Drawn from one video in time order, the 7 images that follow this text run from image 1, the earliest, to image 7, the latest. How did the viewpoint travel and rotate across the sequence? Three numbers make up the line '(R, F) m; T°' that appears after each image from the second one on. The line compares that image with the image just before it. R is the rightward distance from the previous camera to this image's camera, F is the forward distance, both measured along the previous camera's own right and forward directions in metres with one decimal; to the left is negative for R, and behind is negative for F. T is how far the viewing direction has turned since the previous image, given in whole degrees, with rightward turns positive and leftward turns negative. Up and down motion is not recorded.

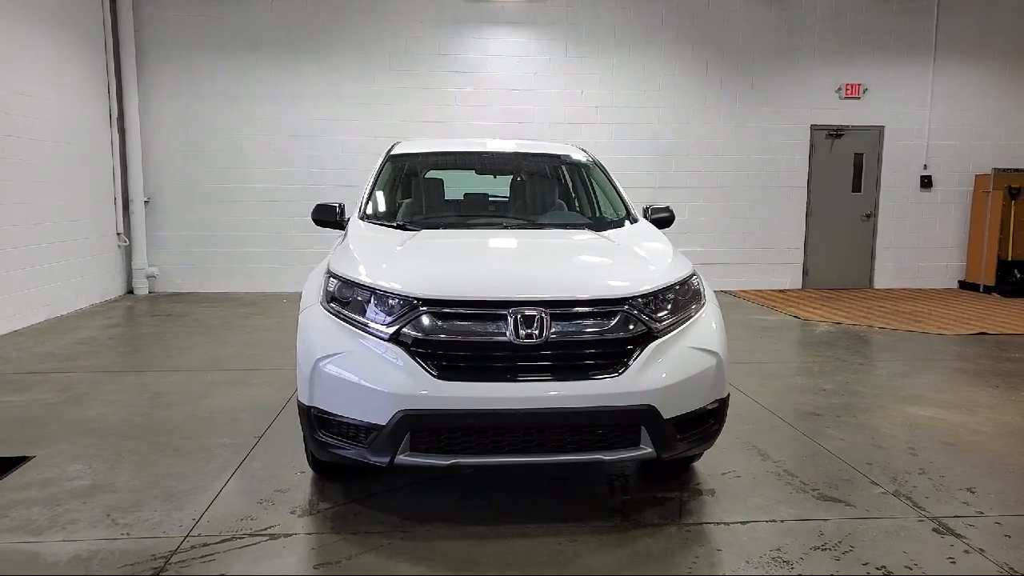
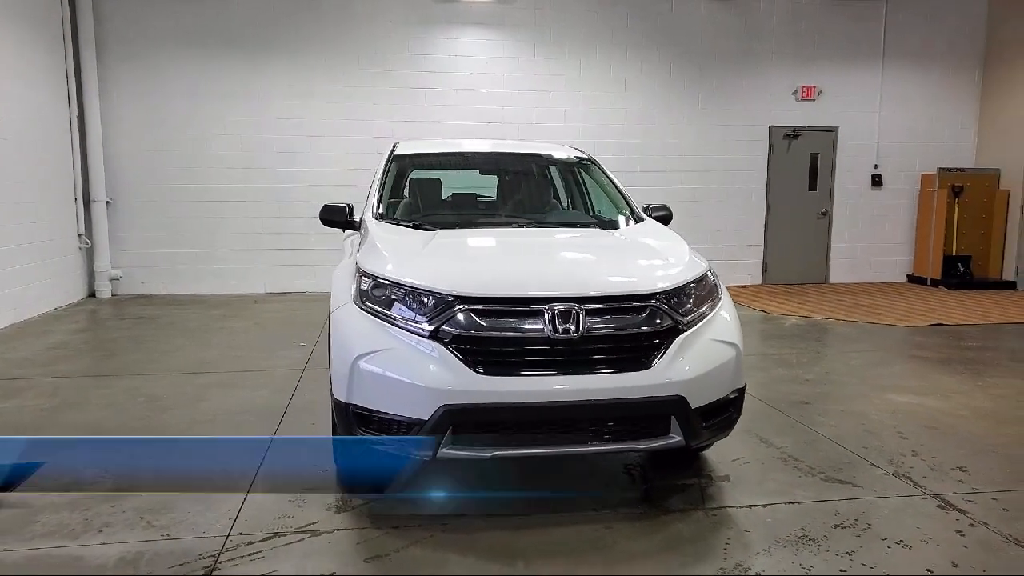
(-0.3, -0.1) m; +4°
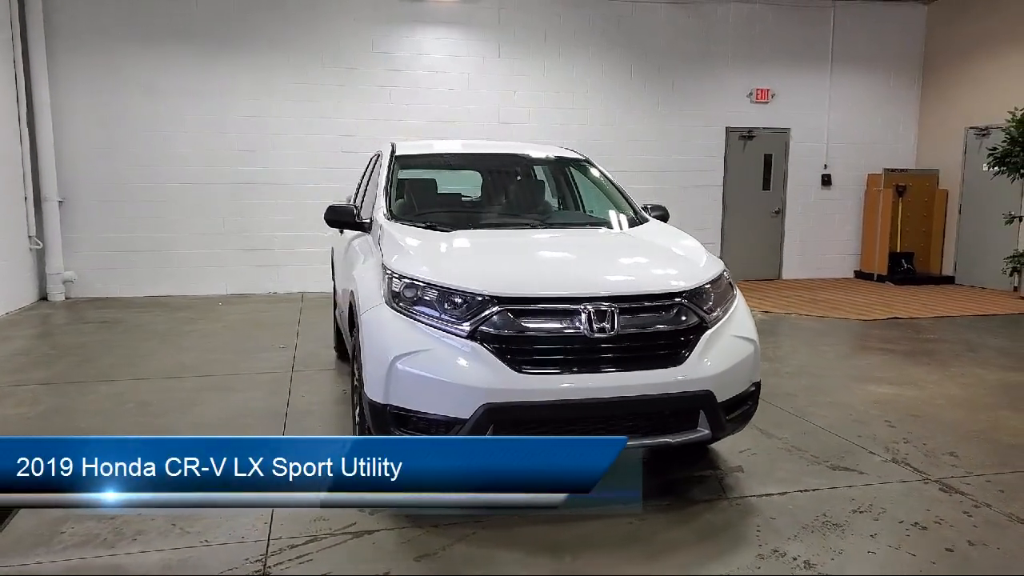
(-0.3, 0.0) m; +4°
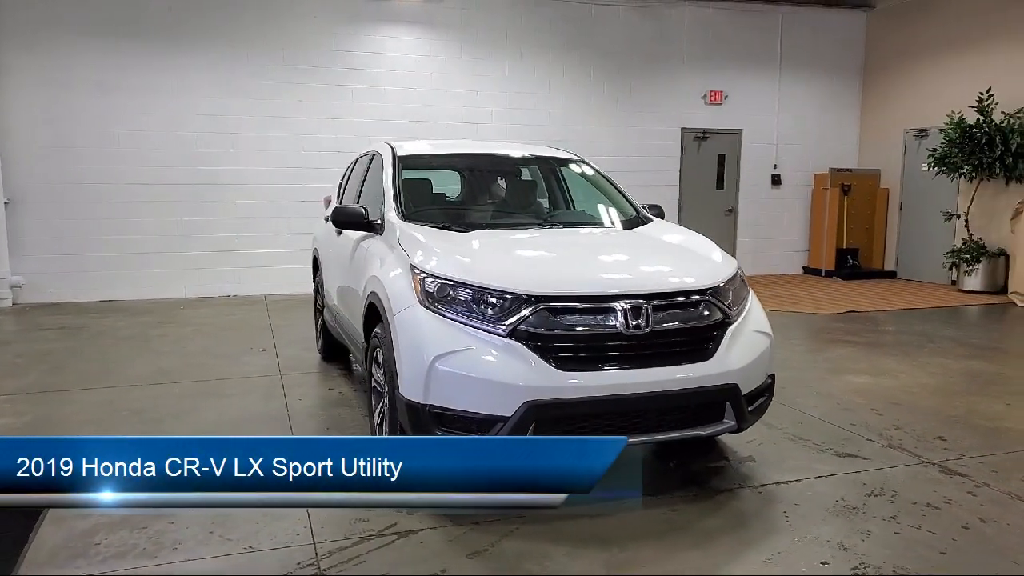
(-0.3, 0.0) m; +5°
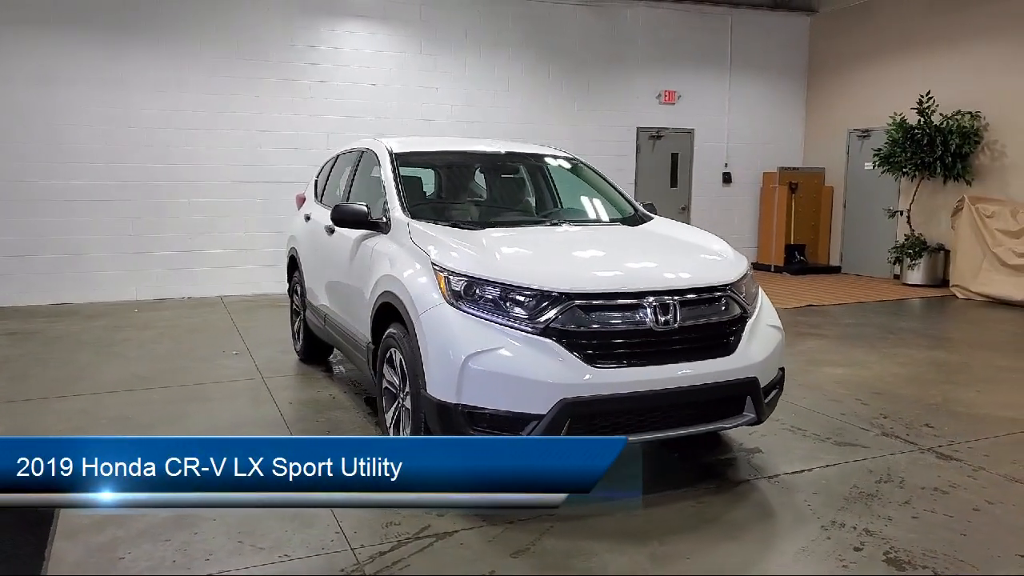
(-0.3, 0.0) m; +5°
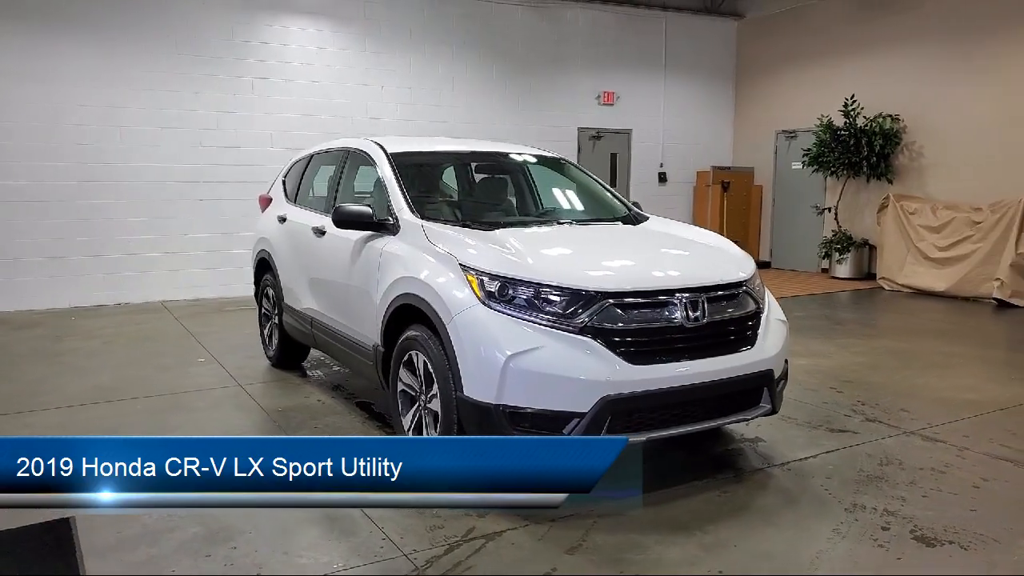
(-0.4, 0.0) m; +6°
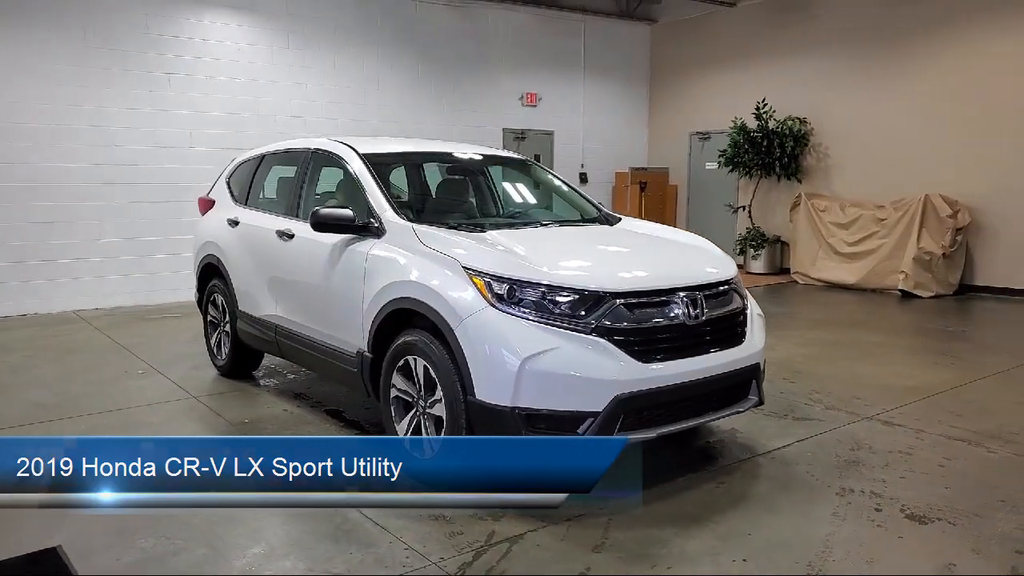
(-0.4, 0.0) m; +7°
